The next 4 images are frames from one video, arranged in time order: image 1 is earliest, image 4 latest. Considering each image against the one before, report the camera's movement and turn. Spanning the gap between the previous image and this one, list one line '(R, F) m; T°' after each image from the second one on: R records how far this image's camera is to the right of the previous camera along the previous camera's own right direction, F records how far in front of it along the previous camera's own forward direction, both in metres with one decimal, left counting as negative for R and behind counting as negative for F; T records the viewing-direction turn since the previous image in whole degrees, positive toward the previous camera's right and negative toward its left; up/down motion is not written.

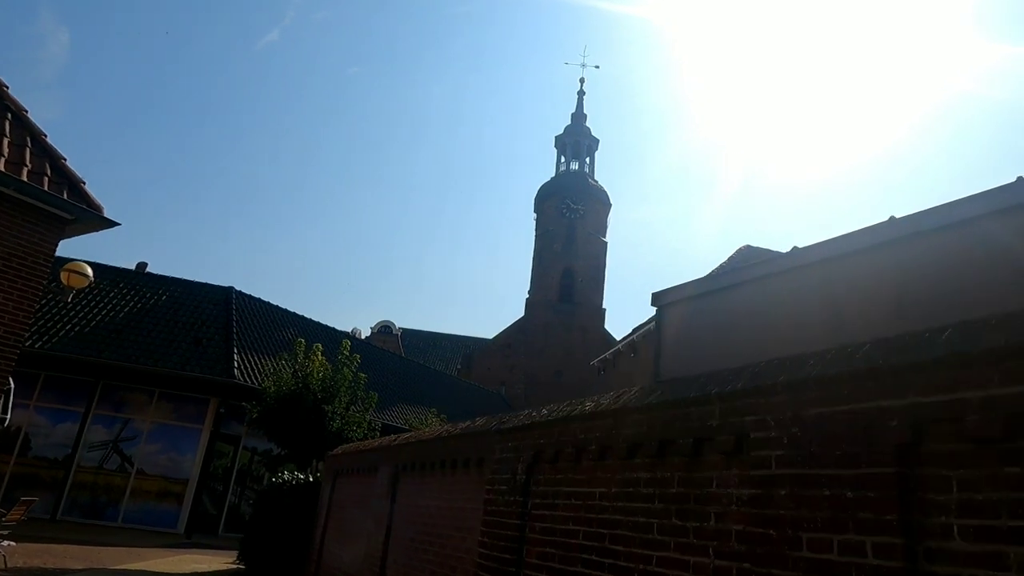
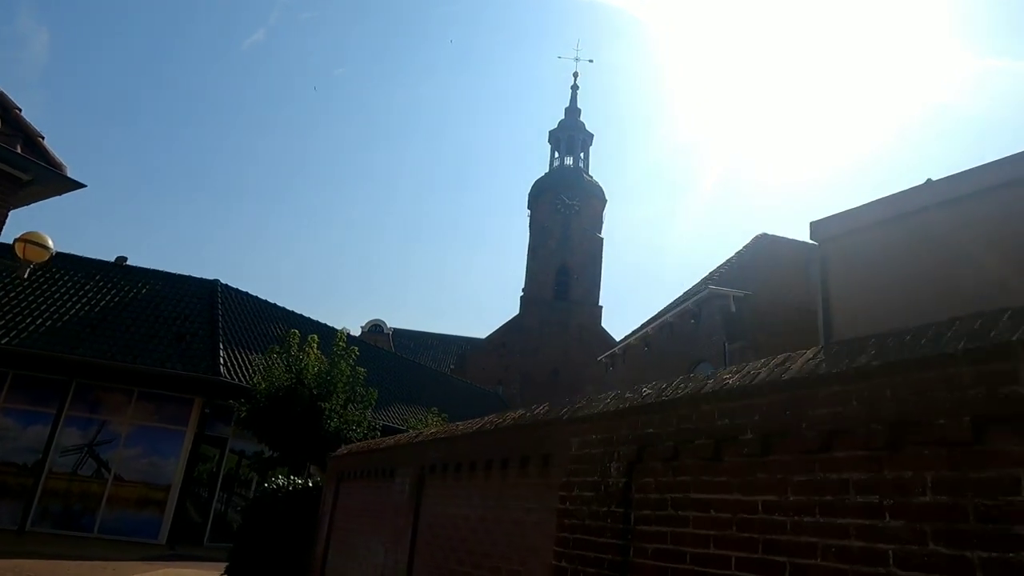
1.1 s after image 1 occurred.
(-0.5, +1.2) m; +1°
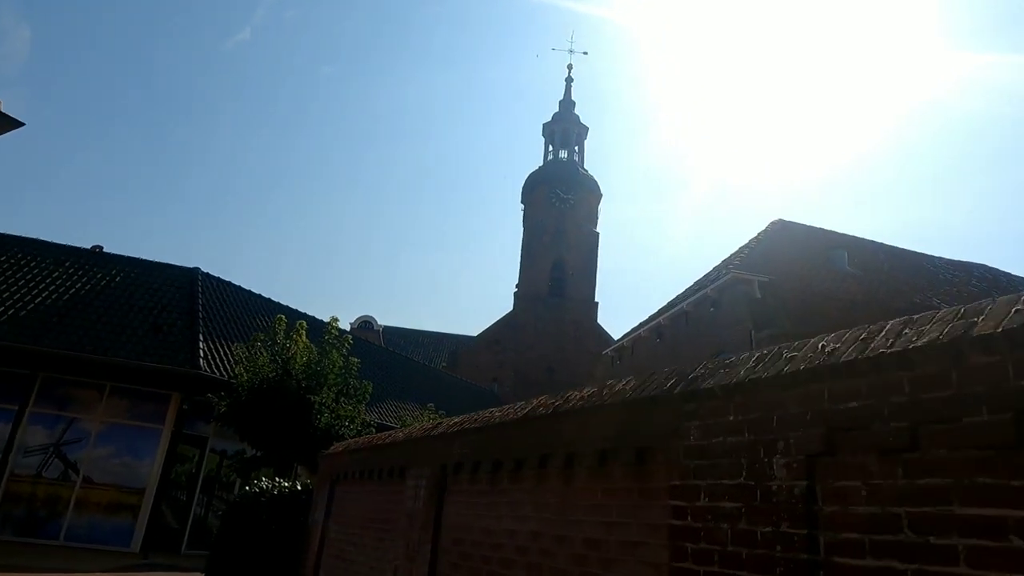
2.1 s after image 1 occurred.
(-0.4, +1.3) m; +1°
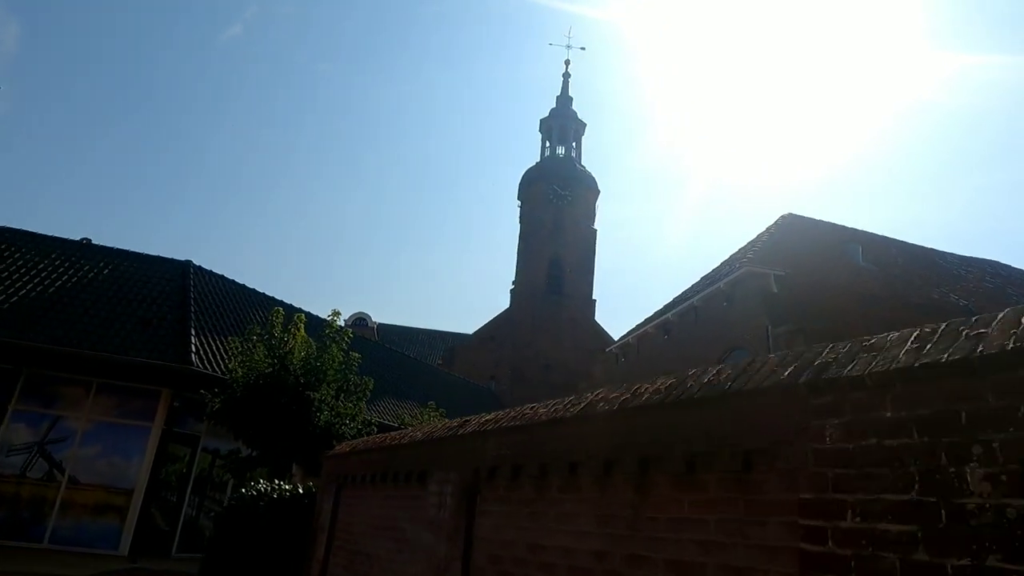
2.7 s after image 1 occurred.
(-0.3, +0.6) m; +1°
